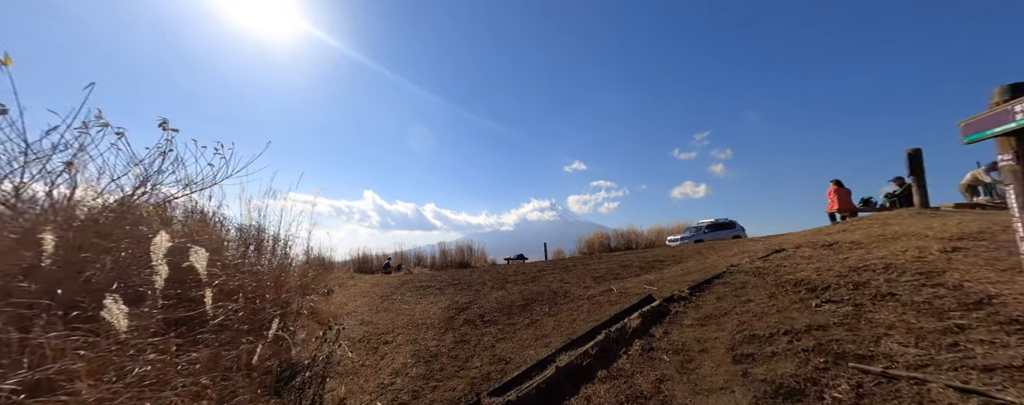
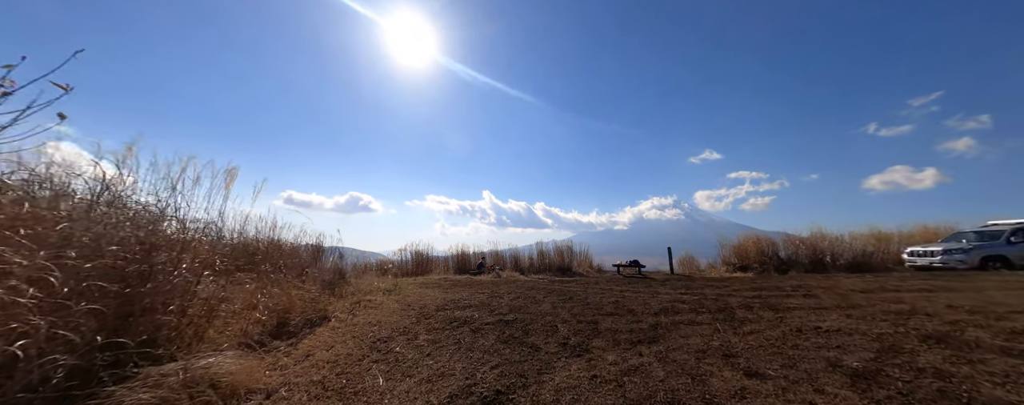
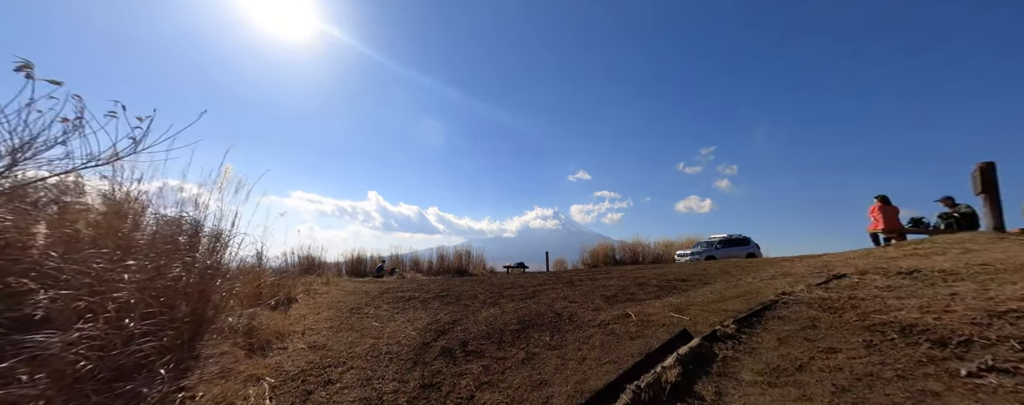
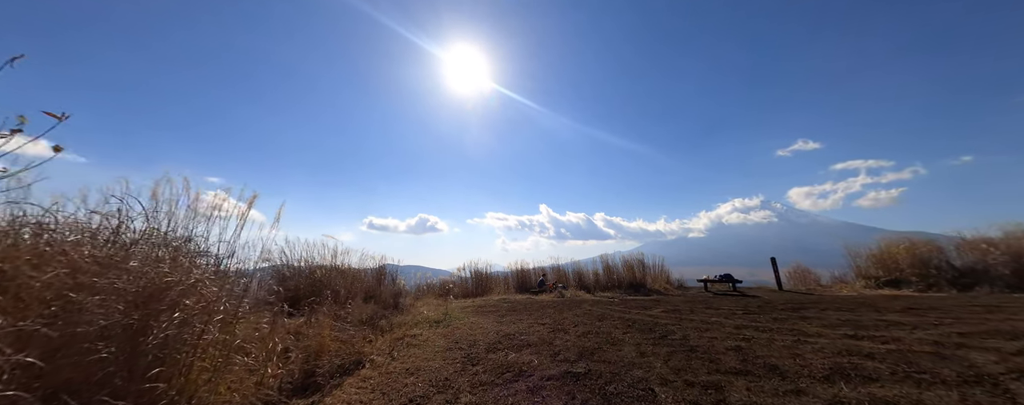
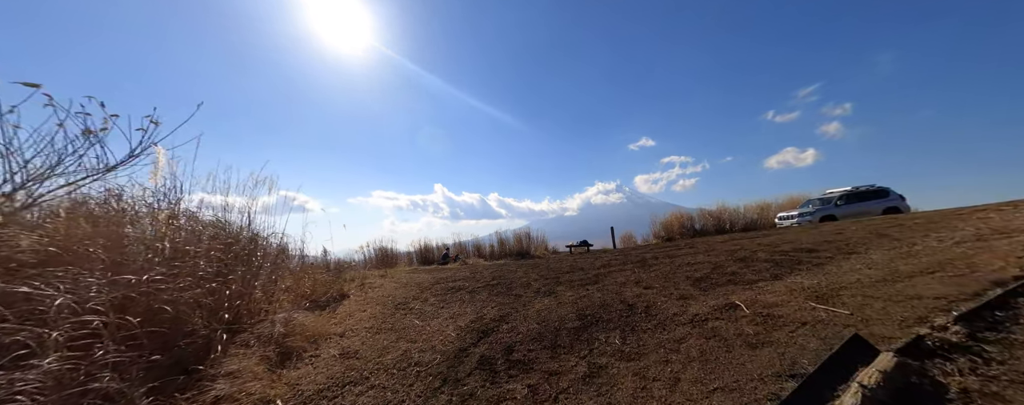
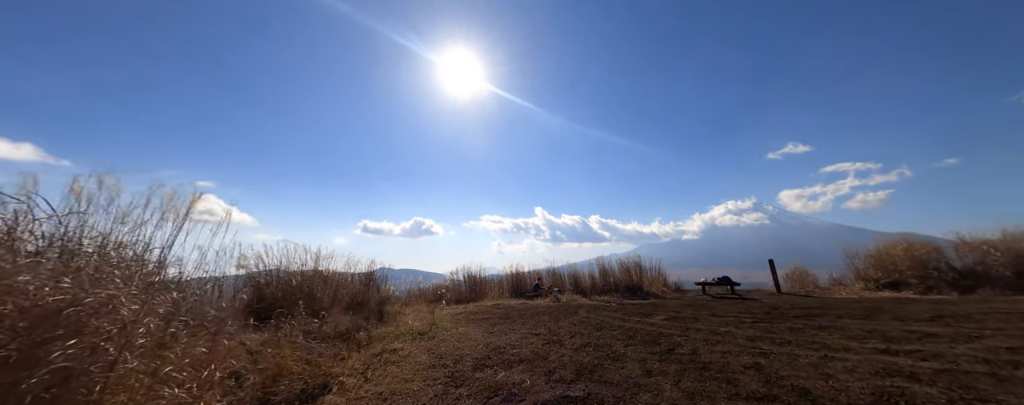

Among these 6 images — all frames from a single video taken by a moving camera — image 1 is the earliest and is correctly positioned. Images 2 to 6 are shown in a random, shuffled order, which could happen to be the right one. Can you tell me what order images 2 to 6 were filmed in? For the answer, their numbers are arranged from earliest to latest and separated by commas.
3, 5, 2, 4, 6
